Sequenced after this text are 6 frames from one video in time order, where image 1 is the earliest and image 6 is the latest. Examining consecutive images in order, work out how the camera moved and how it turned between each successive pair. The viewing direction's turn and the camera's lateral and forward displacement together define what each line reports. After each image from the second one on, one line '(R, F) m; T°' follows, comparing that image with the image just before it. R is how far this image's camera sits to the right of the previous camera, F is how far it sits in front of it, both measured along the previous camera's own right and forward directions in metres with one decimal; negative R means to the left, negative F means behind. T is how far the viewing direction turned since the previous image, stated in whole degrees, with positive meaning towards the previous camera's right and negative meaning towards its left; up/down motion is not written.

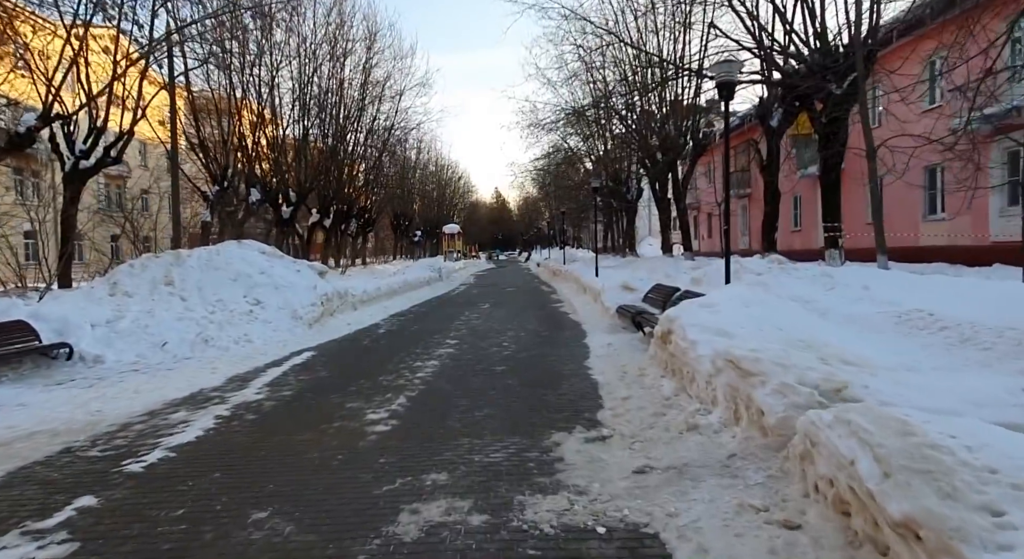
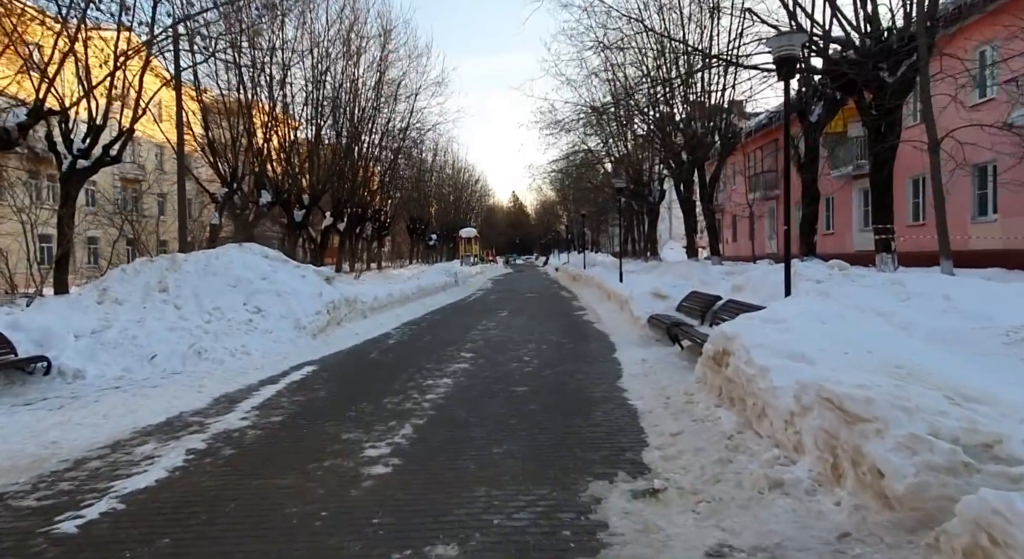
(-0.1, +1.0) m; -2°
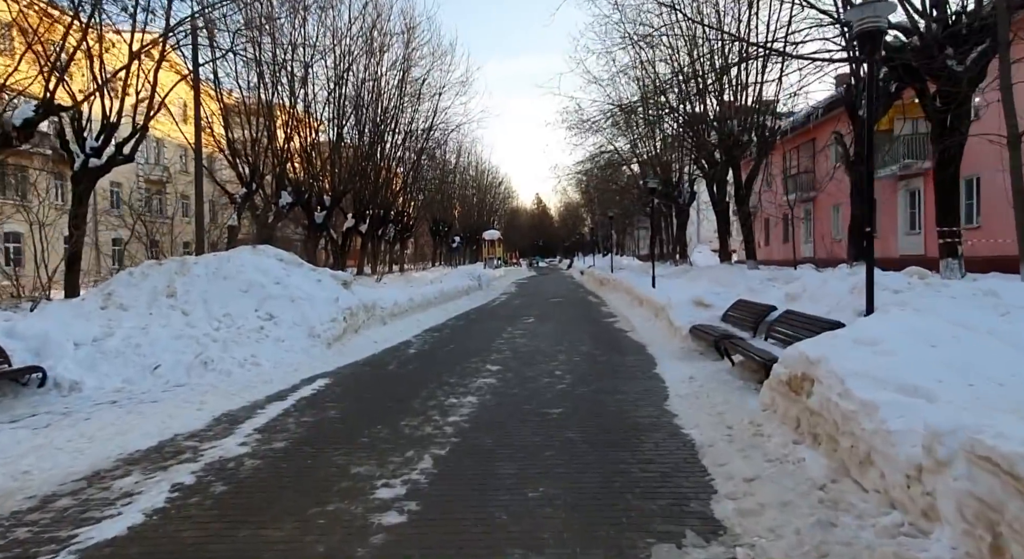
(-0.1, +0.8) m; -2°
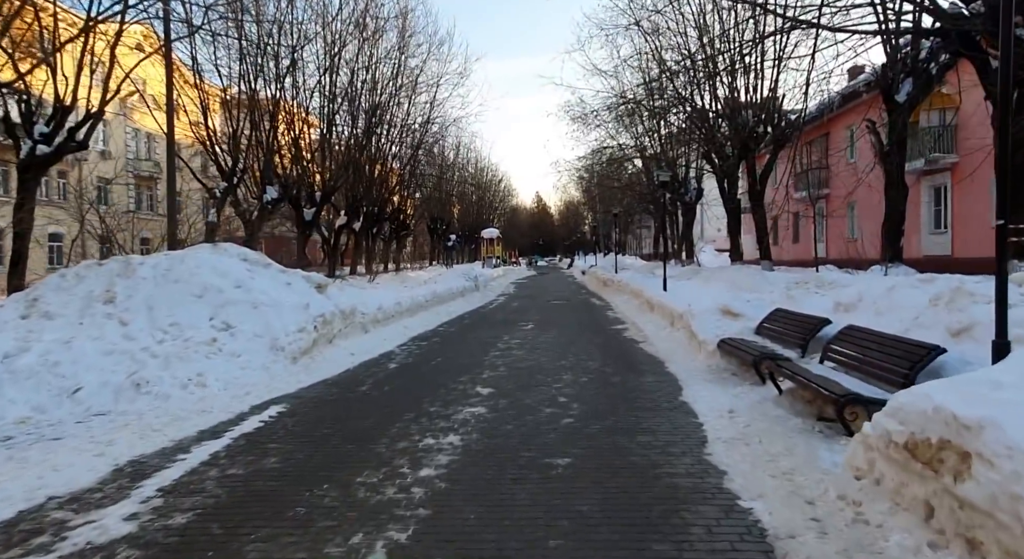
(+0.1, +1.6) m; 0°
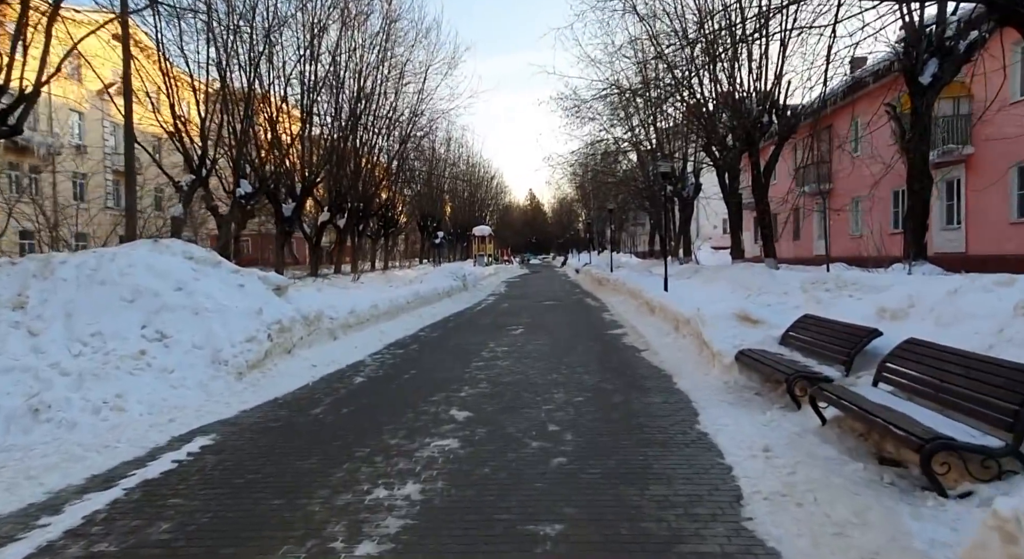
(+0.1, +1.3) m; +1°
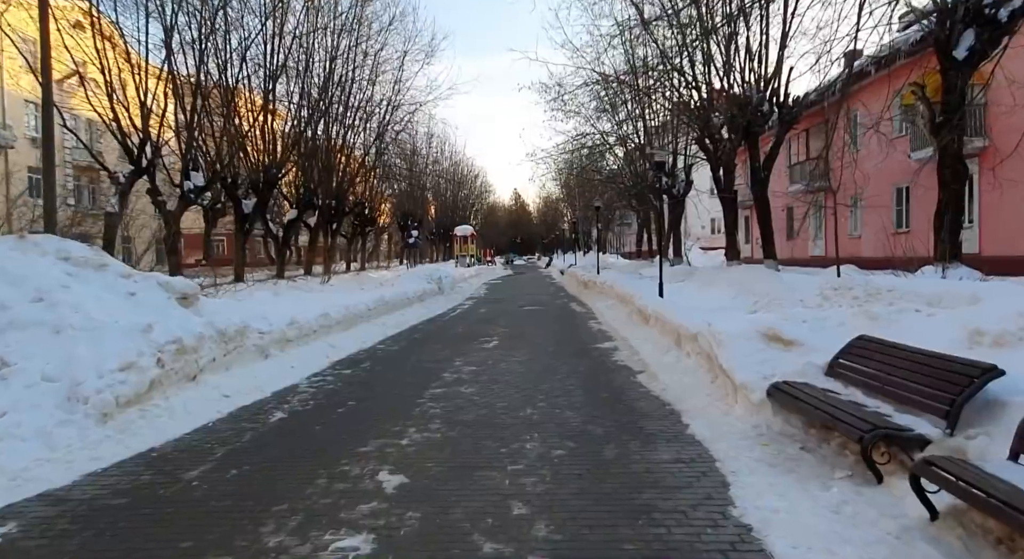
(+0.3, +1.9) m; +1°
